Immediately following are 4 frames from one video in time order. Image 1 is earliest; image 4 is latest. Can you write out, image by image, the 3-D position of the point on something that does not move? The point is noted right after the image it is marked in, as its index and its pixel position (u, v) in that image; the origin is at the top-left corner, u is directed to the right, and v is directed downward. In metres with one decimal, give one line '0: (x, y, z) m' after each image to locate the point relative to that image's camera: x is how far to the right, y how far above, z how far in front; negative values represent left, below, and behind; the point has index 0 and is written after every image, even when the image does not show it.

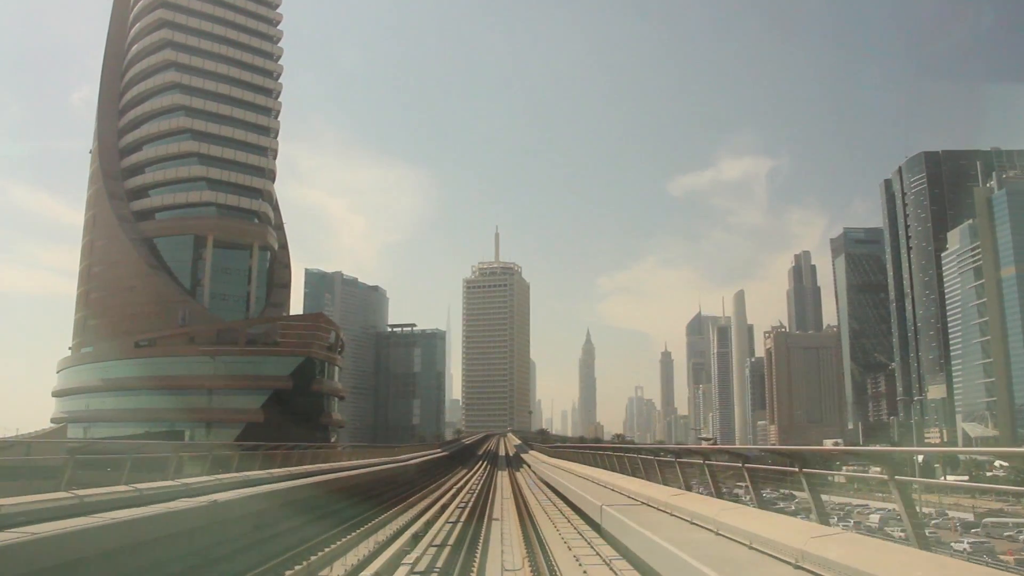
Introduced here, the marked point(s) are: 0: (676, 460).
0: (+3.7, -4.0, +17.7) m
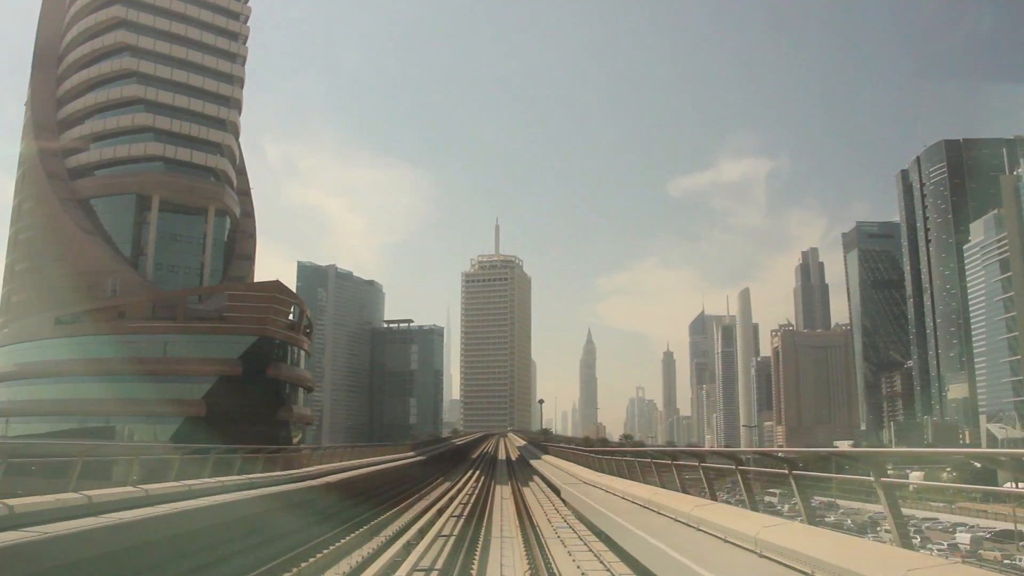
0: (+3.7, -3.7, +16.2) m
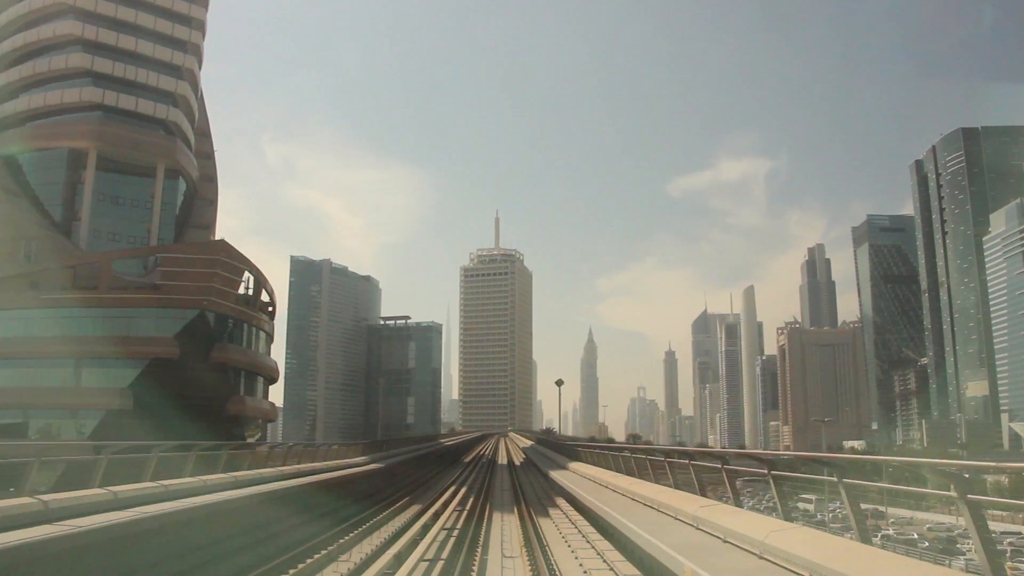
0: (+3.7, -3.4, +14.9) m
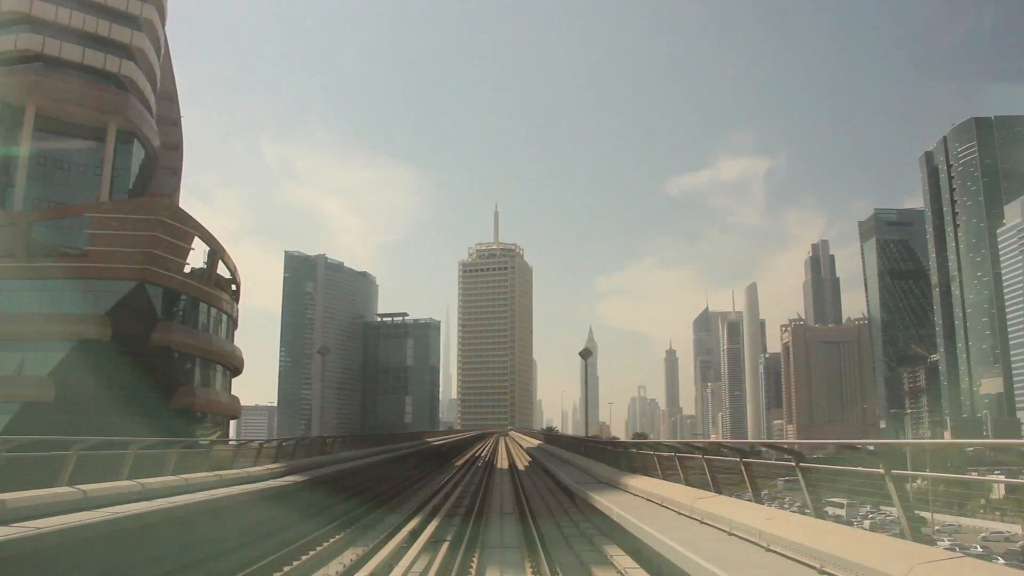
0: (+3.7, -3.2, +14.1) m
